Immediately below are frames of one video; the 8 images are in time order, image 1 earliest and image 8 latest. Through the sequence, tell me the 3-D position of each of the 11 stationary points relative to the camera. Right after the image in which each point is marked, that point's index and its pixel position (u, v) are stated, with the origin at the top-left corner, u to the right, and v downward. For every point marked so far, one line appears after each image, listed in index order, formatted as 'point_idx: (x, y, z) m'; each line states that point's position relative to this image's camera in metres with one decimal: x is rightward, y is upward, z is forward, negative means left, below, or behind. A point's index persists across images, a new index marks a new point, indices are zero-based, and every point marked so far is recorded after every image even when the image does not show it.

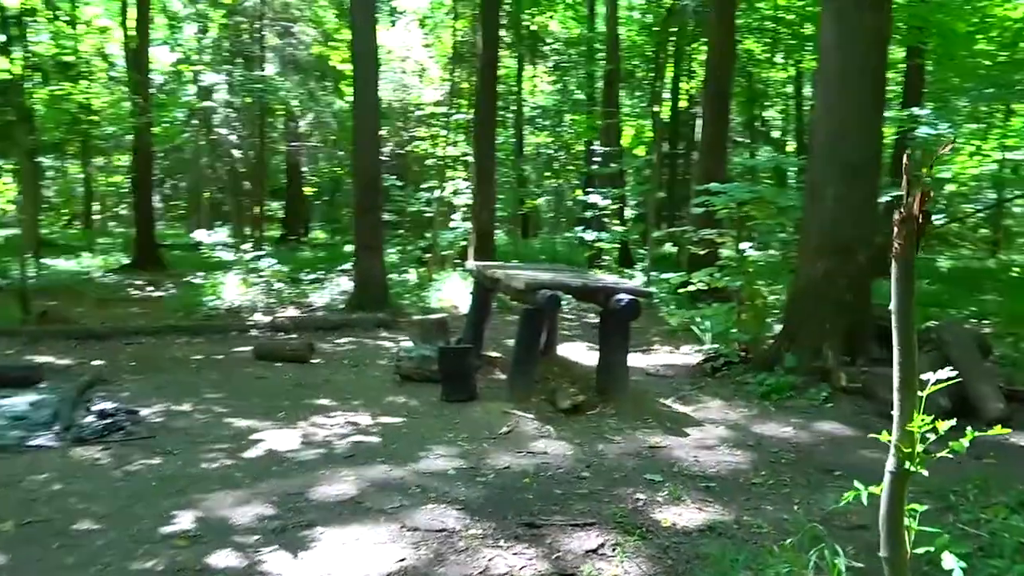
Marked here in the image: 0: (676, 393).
0: (+1.2, -0.8, +6.7) m
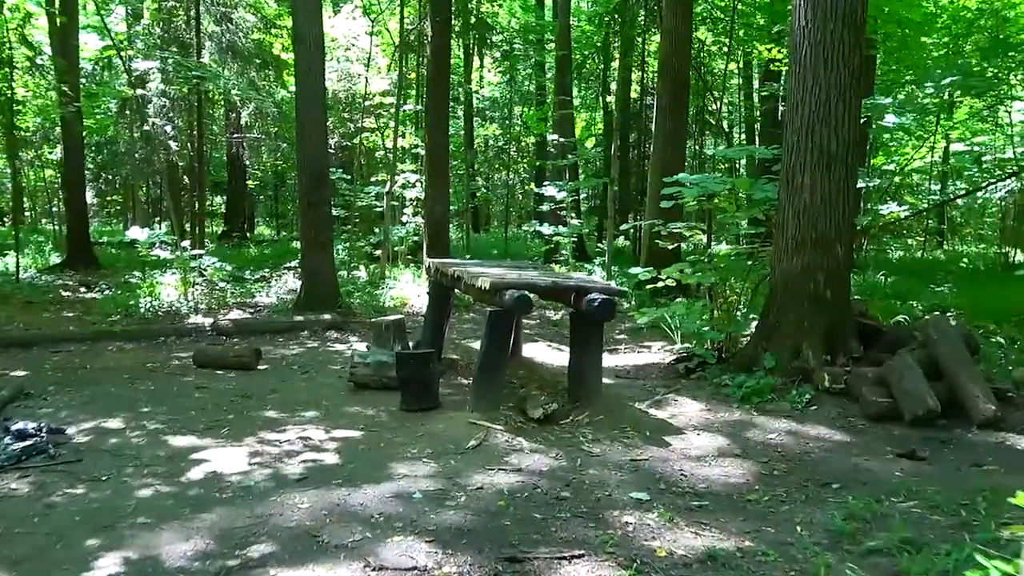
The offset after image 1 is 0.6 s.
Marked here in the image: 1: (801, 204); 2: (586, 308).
0: (+1.0, -0.8, +6.3) m
1: (+2.1, +0.6, +6.5) m
2: (+0.5, -0.1, +5.6) m
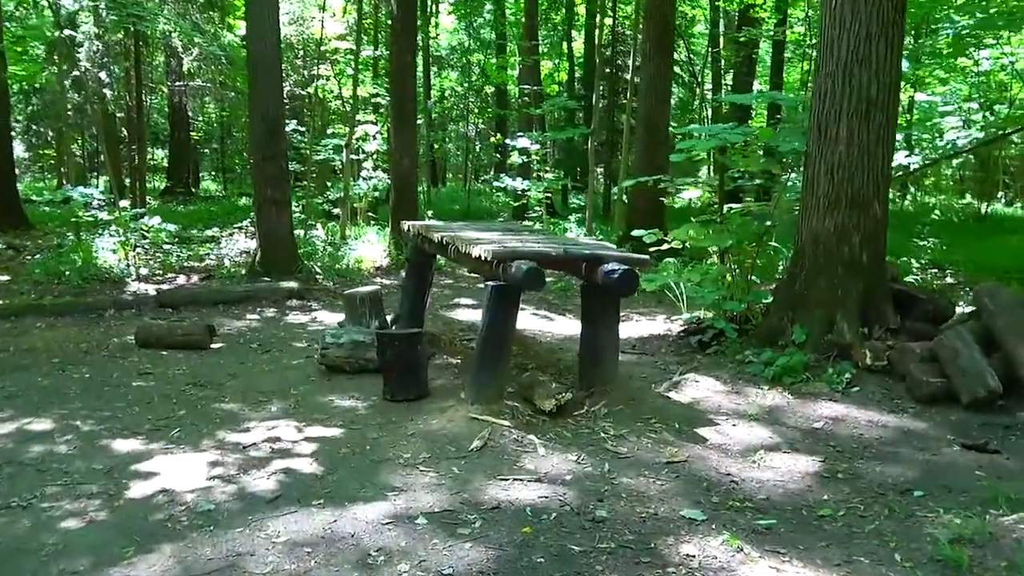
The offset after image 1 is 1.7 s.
0: (+1.0, -0.6, +5.6) m
1: (+2.1, +0.9, +5.7) m
2: (+0.5, 0.0, +4.8) m
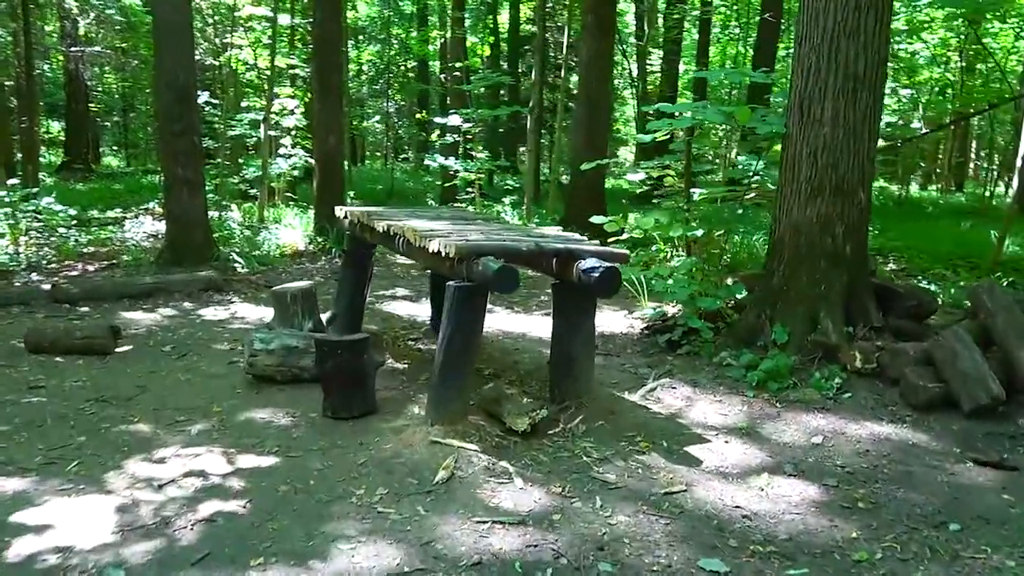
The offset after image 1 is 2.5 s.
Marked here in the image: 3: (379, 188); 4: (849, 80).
0: (+0.7, -0.6, +5.0) m
1: (+1.8, +0.9, +5.2) m
2: (+0.3, 0.0, +4.2) m
3: (-2.6, +1.9, +17.1) m
4: (+2.0, +1.2, +5.2) m
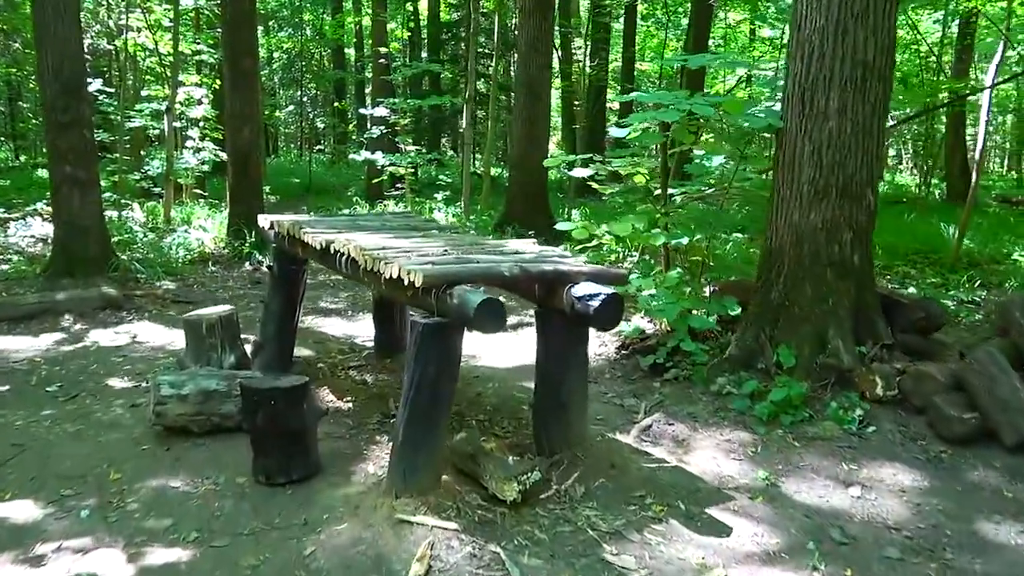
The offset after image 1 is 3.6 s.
0: (+0.6, -0.7, +4.3) m
1: (+1.6, +0.8, +4.6) m
2: (+0.2, -0.1, +3.4) m
3: (-3.9, +1.9, +15.9) m
4: (+1.8, +1.1, +4.5) m
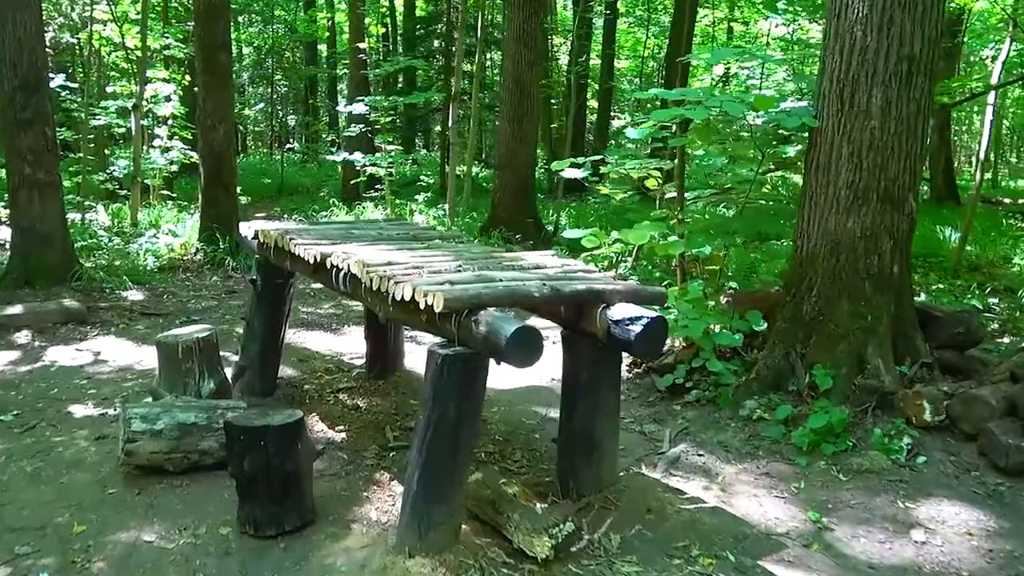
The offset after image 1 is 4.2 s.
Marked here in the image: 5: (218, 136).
0: (+0.6, -0.7, +3.9) m
1: (+1.7, +0.7, +4.2) m
2: (+0.3, -0.2, +3.0) m
3: (-4.3, +1.8, +15.3) m
4: (+1.8, +1.1, +4.1) m
5: (-2.8, +1.5, +8.4) m
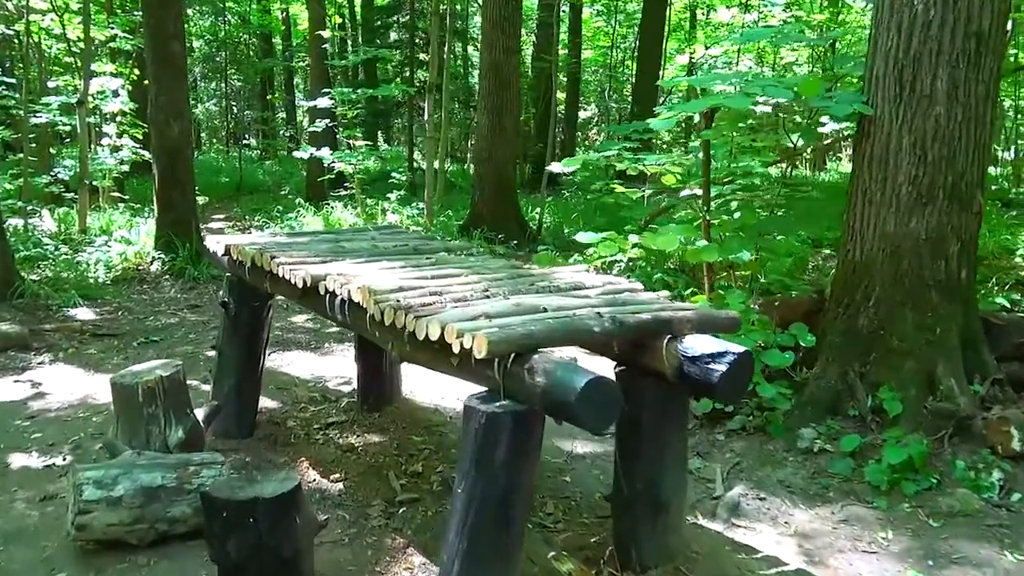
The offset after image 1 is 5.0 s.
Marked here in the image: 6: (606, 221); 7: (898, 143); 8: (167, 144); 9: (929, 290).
0: (+0.8, -0.8, +3.3) m
1: (+1.7, +0.7, +3.7) m
2: (+0.5, -0.2, +2.4) m
3: (-4.7, +1.7, +14.5) m
4: (+1.9, +1.0, +3.6) m
5: (-2.9, +1.3, +7.6) m
6: (+1.1, +0.8, +10.1) m
7: (+1.6, +0.6, +3.8) m
8: (-3.0, +1.2, +7.6) m
9: (+1.8, 0.0, +3.7) m
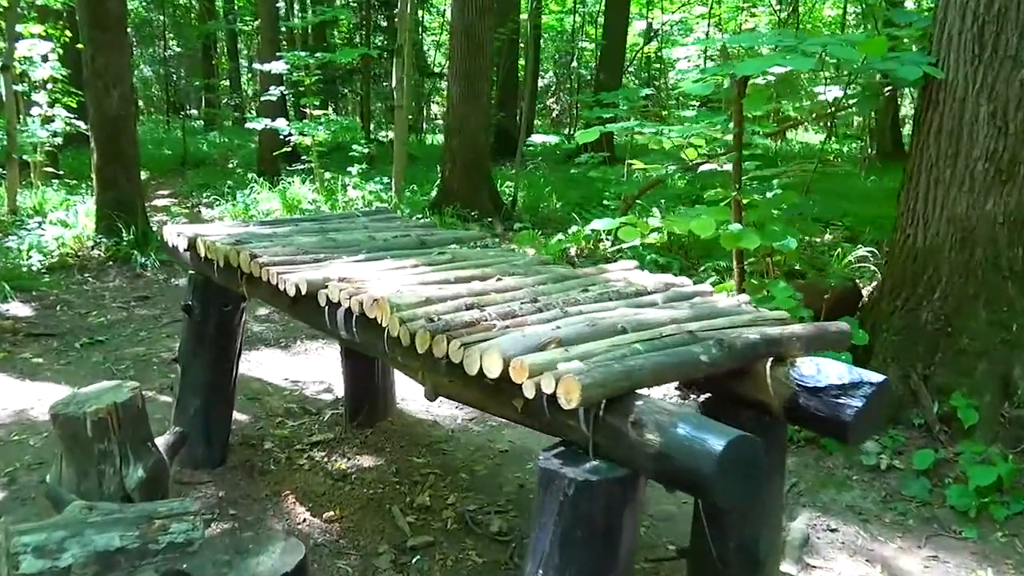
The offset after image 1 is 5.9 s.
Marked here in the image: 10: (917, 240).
0: (+0.9, -0.8, +2.8) m
1: (+1.8, +0.7, +3.2) m
2: (+0.6, -0.3, +1.9) m
3: (-5.3, +2.0, +13.6) m
4: (+2.0, +1.1, +3.1) m
5: (-3.1, +1.4, +6.9) m
6: (+0.8, +1.0, +9.6) m
7: (+1.7, +0.6, +3.3) m
8: (-3.1, +1.3, +6.9) m
9: (+1.8, 0.0, +3.3) m
10: (+1.6, +0.2, +3.5) m
